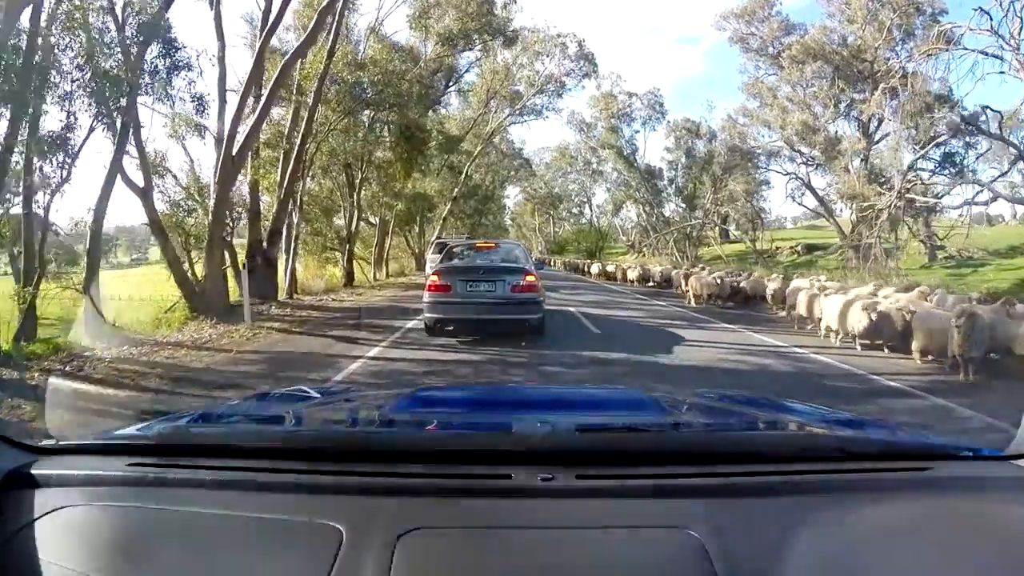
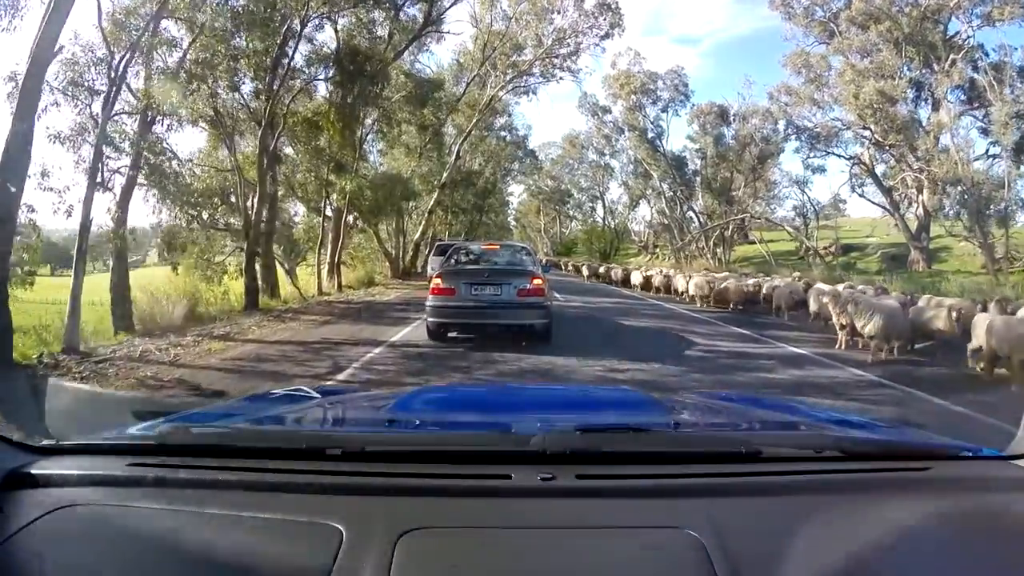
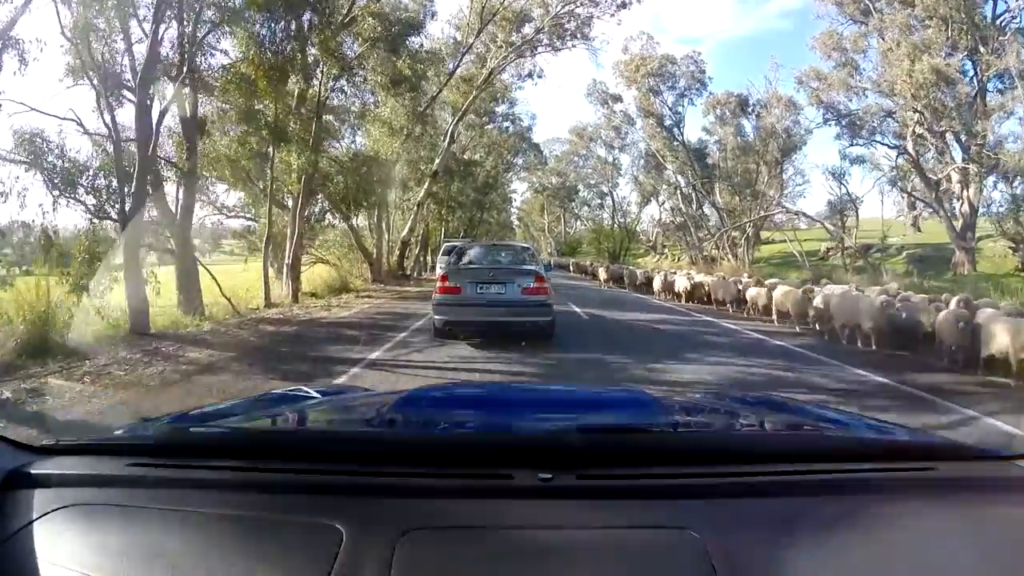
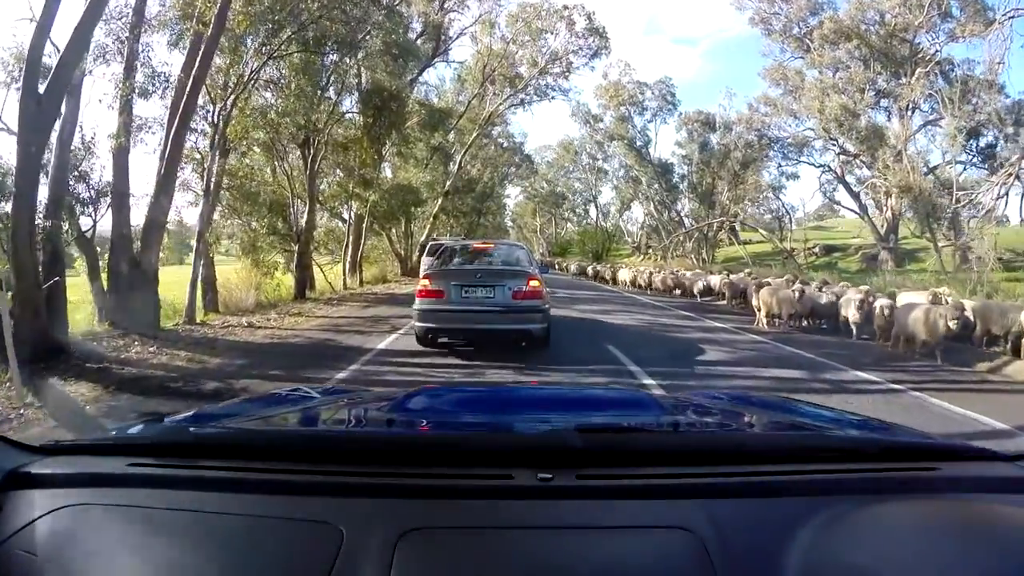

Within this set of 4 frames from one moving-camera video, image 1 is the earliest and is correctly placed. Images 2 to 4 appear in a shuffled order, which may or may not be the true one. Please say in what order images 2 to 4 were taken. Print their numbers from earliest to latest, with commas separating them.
4, 2, 3
